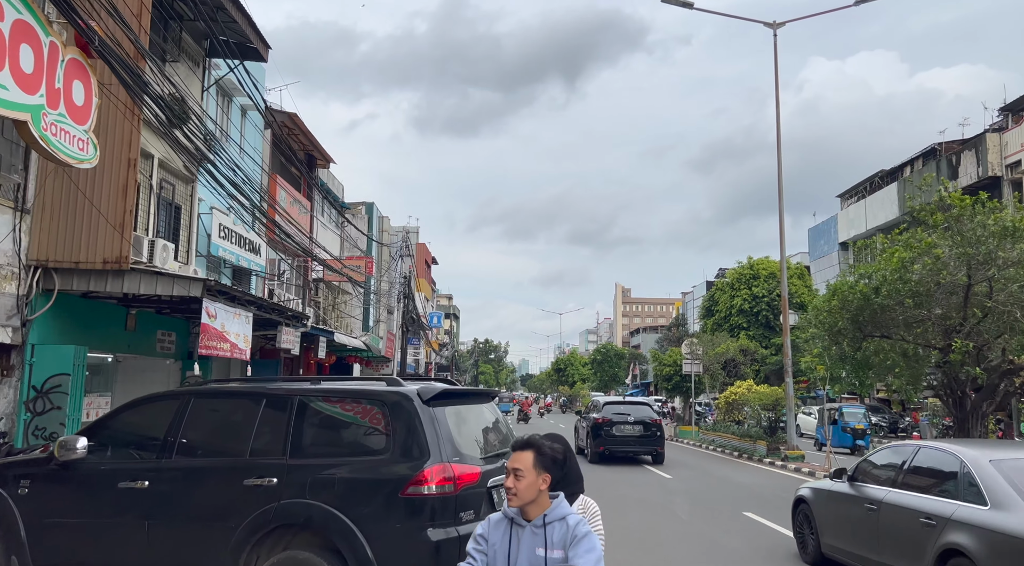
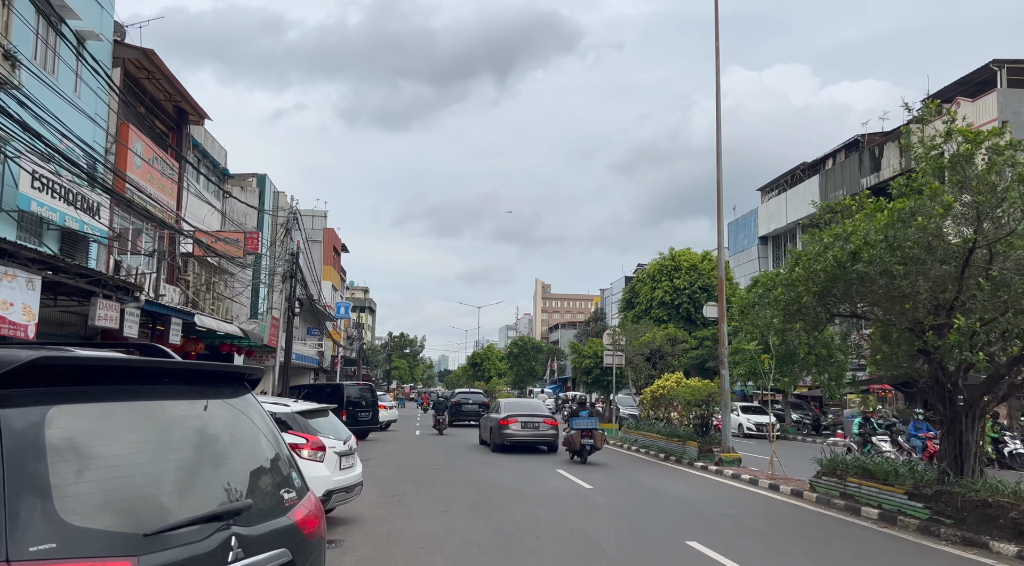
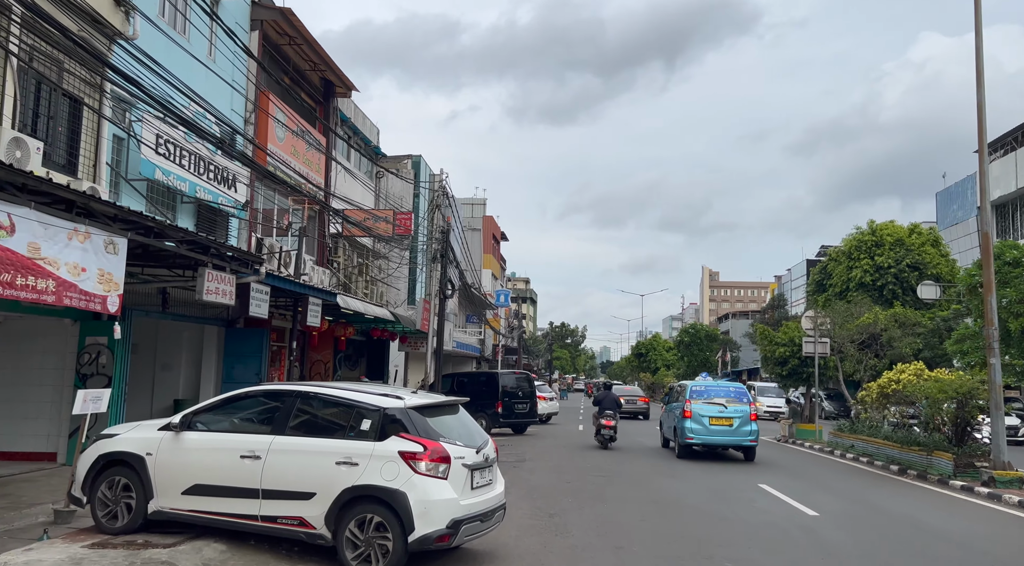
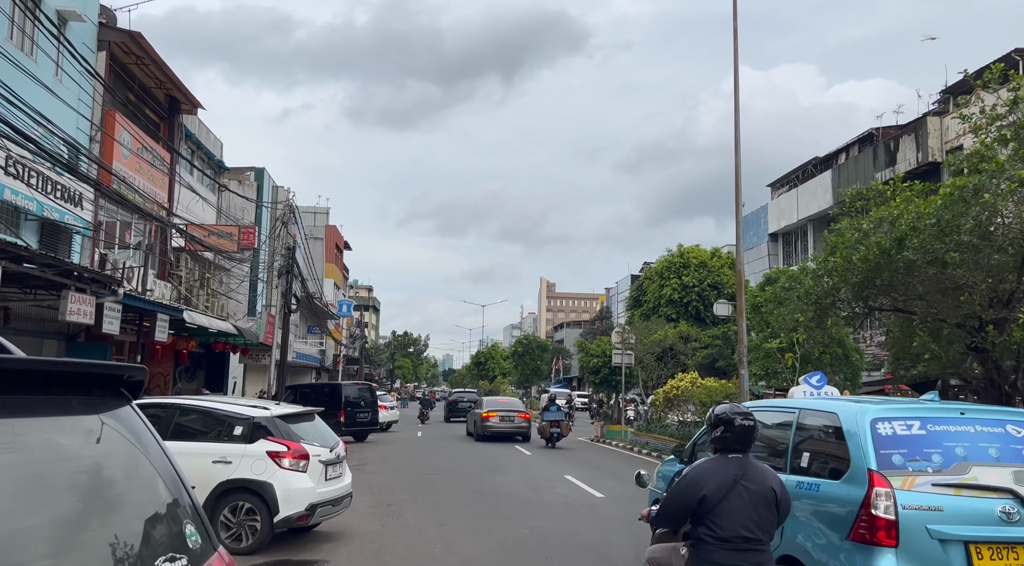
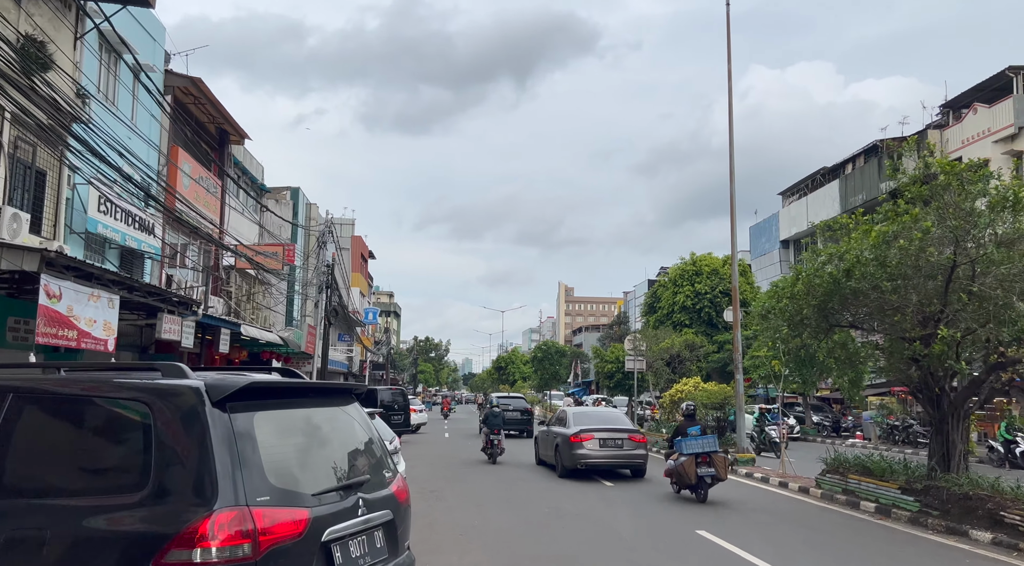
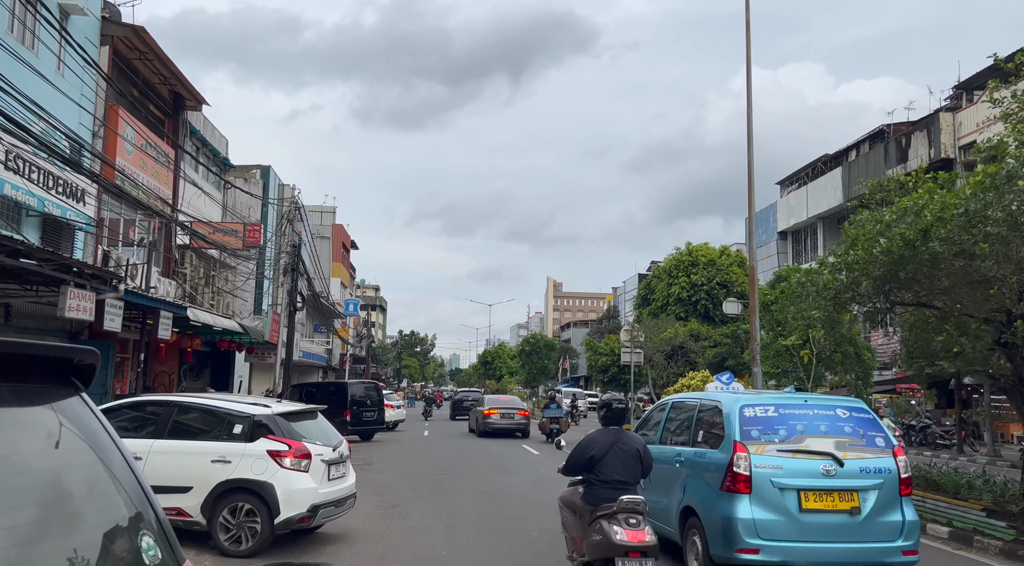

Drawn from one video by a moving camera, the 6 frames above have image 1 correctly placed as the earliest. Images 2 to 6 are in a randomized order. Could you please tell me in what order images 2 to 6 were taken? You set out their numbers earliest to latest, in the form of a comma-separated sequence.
5, 2, 4, 6, 3
